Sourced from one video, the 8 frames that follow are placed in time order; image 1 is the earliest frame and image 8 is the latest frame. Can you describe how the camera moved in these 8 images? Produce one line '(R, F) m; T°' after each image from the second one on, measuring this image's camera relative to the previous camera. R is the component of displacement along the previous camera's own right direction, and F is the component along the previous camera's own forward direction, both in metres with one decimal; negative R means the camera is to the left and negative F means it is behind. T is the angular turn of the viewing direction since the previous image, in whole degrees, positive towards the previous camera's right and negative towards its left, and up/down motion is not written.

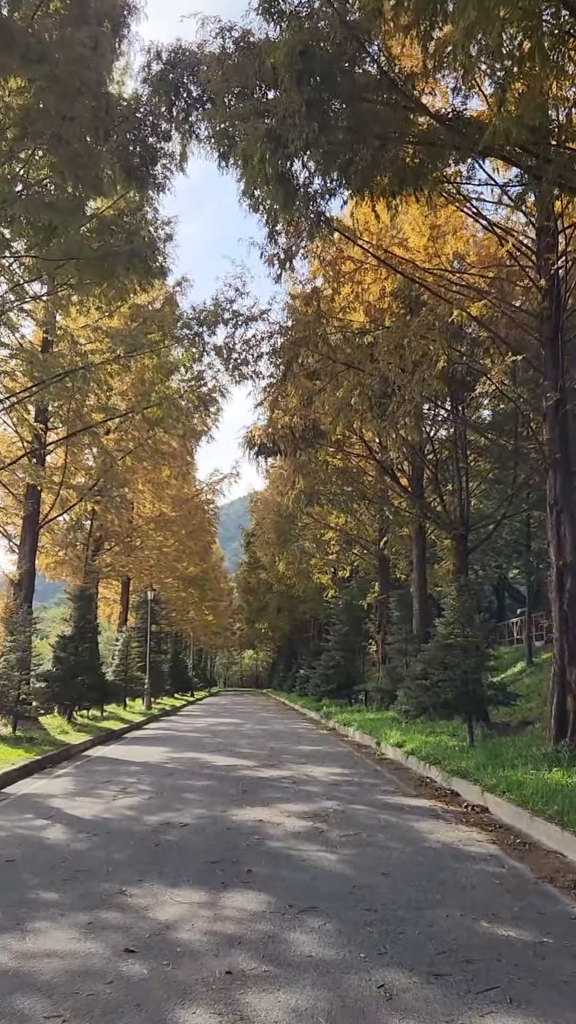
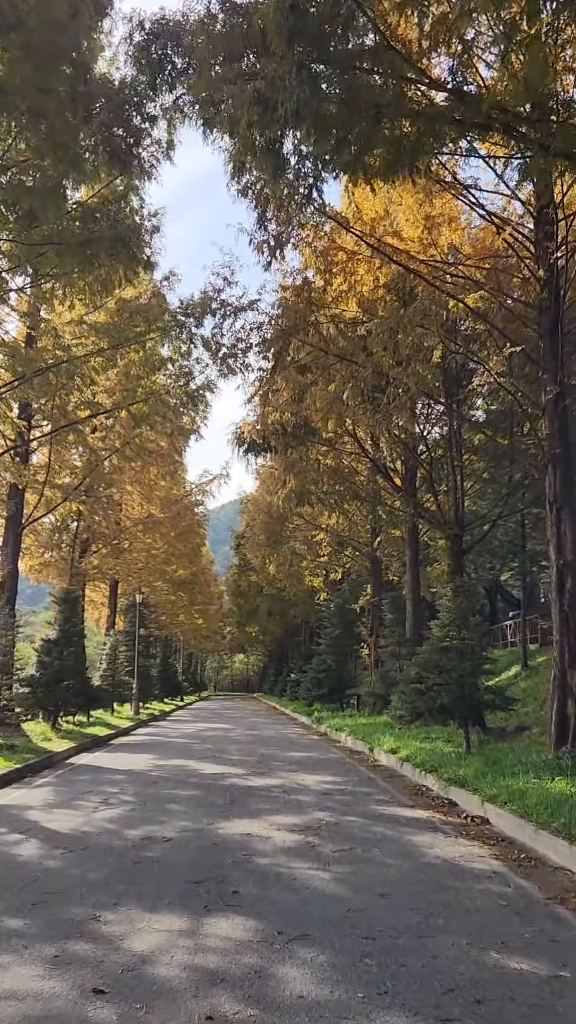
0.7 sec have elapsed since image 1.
(0.0, +0.5) m; +1°
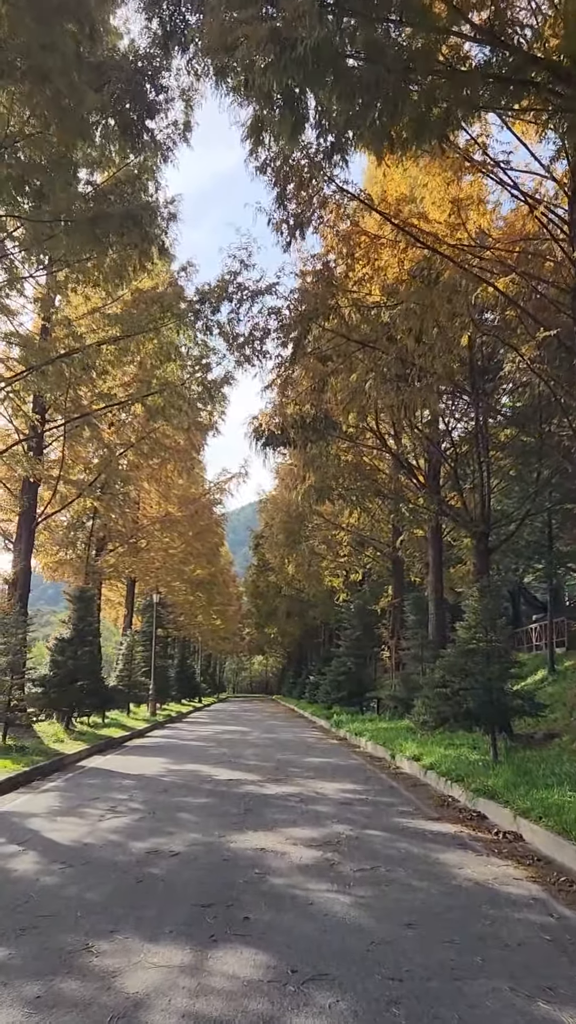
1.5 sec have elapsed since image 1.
(0.0, +0.6) m; -1°
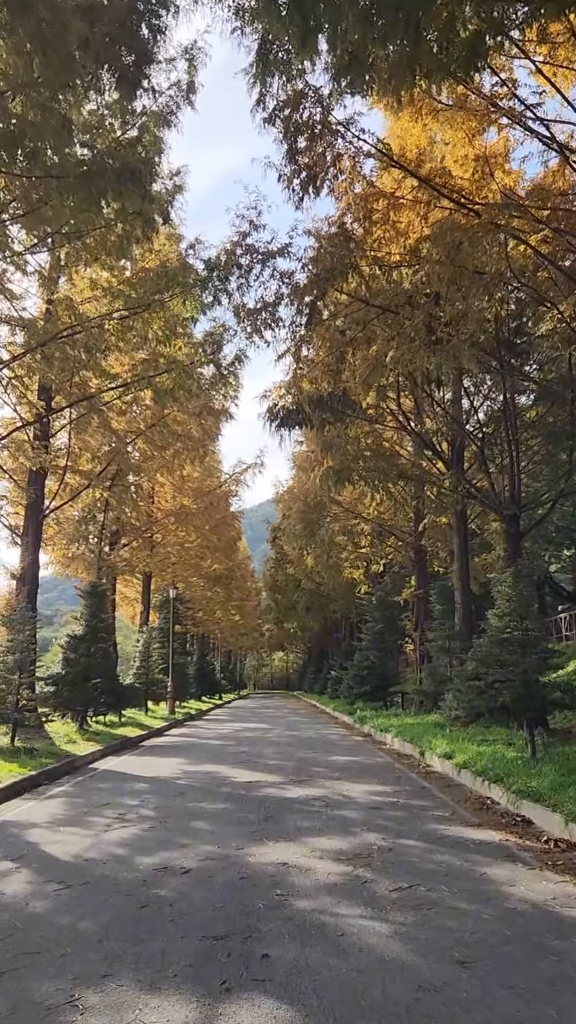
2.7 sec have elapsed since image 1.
(0.0, +0.8) m; -1°
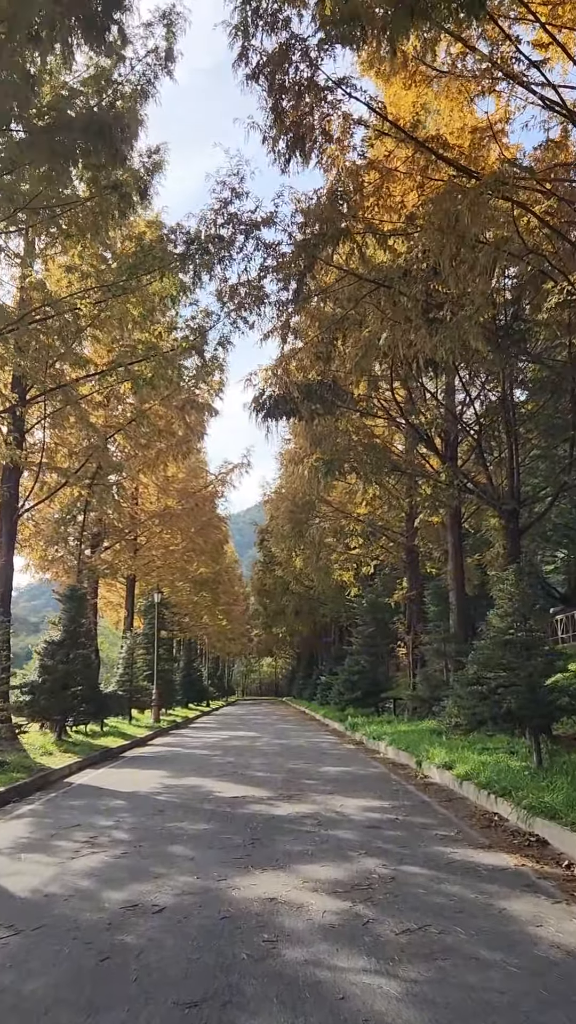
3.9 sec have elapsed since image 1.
(0.0, +0.8) m; +1°
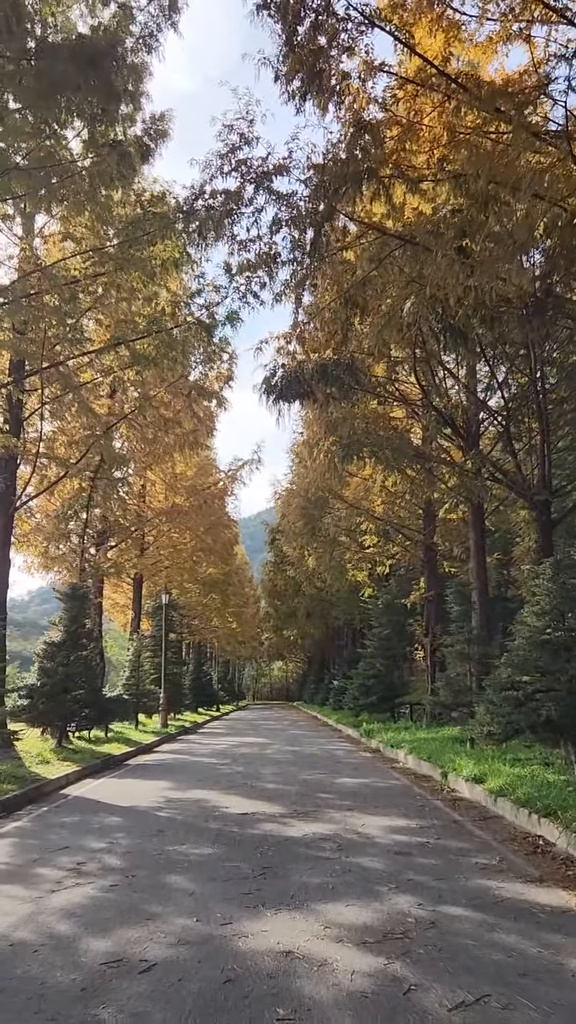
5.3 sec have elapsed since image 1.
(0.0, +1.0) m; -1°
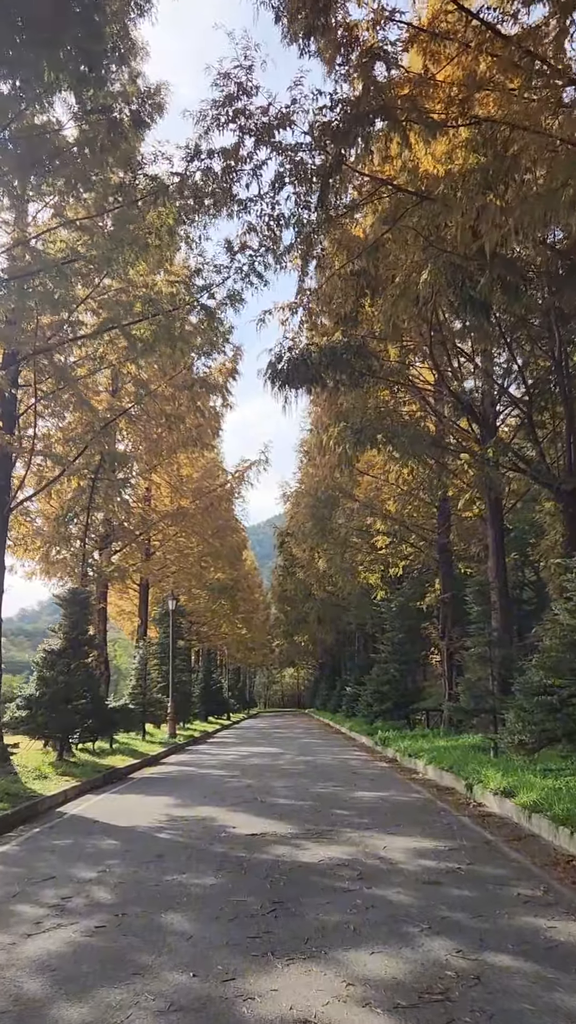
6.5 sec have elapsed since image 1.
(0.0, +0.8) m; -1°
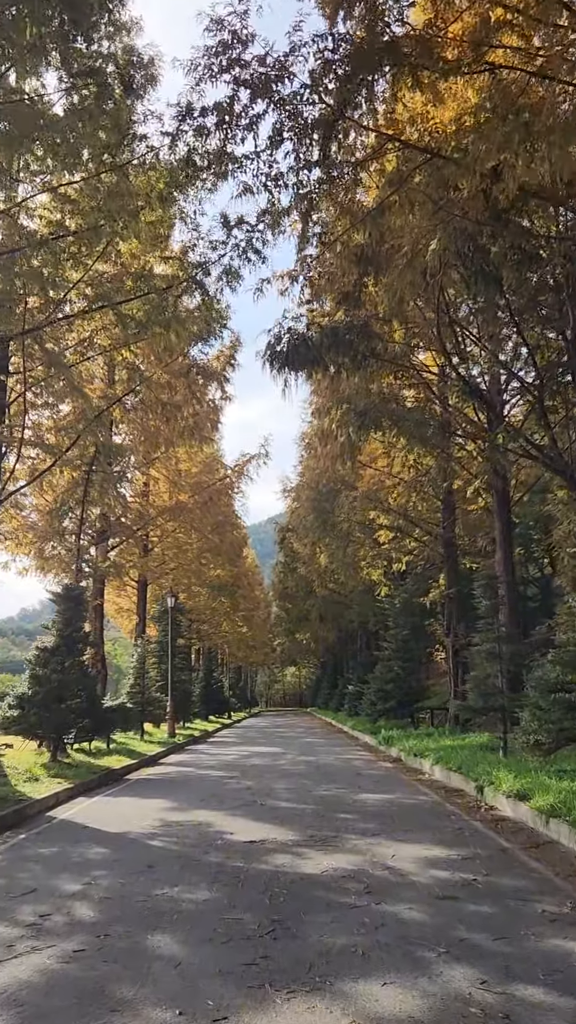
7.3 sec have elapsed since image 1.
(0.0, +0.6) m; 0°
